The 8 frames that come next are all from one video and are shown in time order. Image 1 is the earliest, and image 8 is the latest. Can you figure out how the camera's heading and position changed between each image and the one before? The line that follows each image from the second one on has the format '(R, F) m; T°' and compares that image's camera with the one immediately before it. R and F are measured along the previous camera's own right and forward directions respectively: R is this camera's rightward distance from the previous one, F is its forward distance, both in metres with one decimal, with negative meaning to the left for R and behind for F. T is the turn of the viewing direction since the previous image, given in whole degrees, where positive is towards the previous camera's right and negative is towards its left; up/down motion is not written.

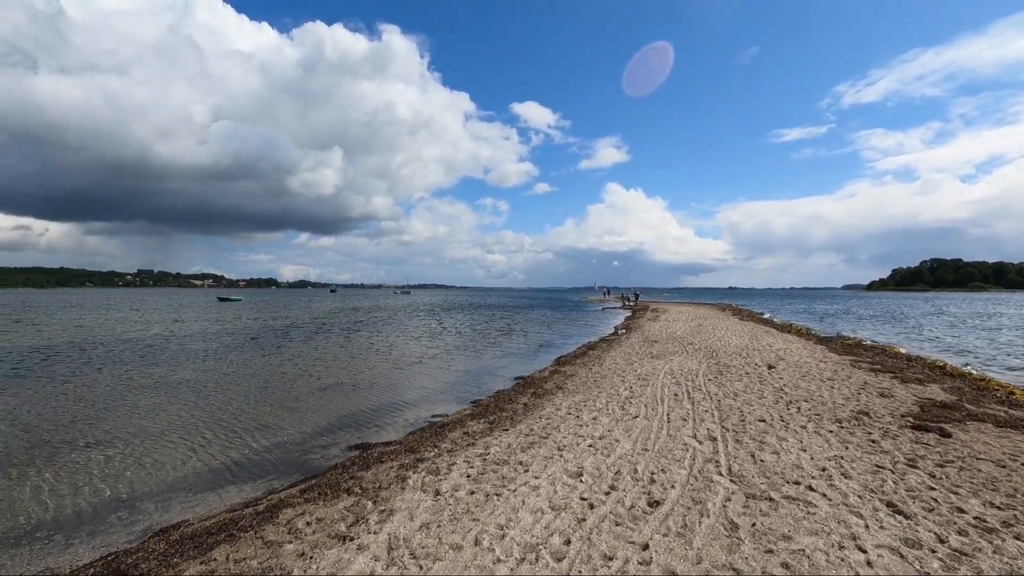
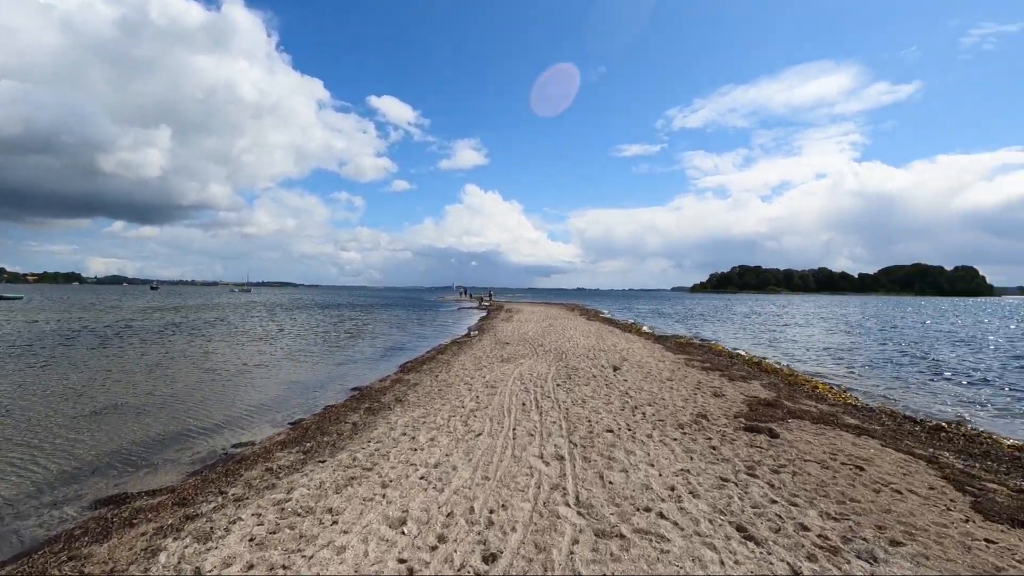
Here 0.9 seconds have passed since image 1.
(+0.6, +1.4) m; +15°
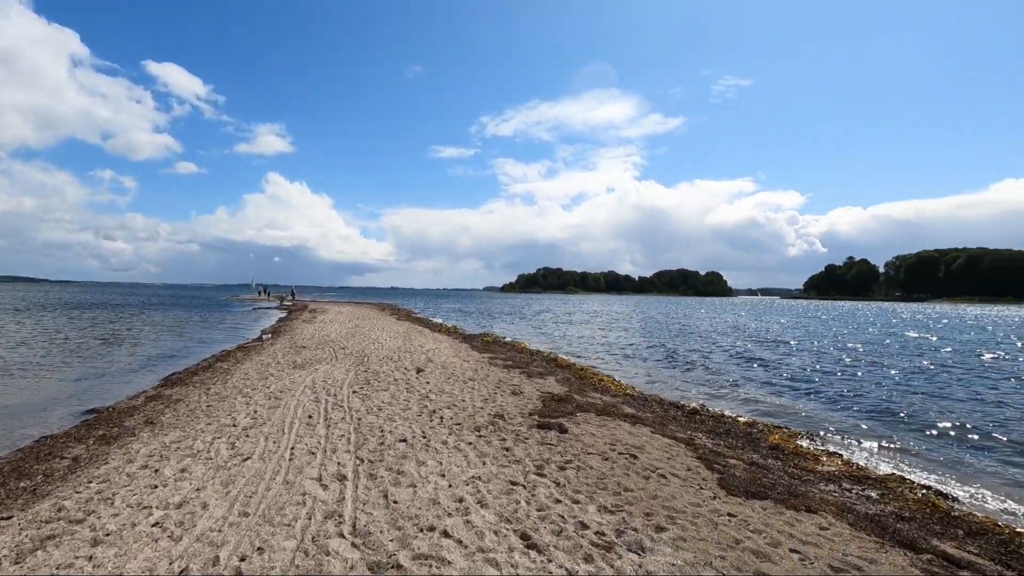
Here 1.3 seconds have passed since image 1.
(+0.5, +0.6) m; +20°
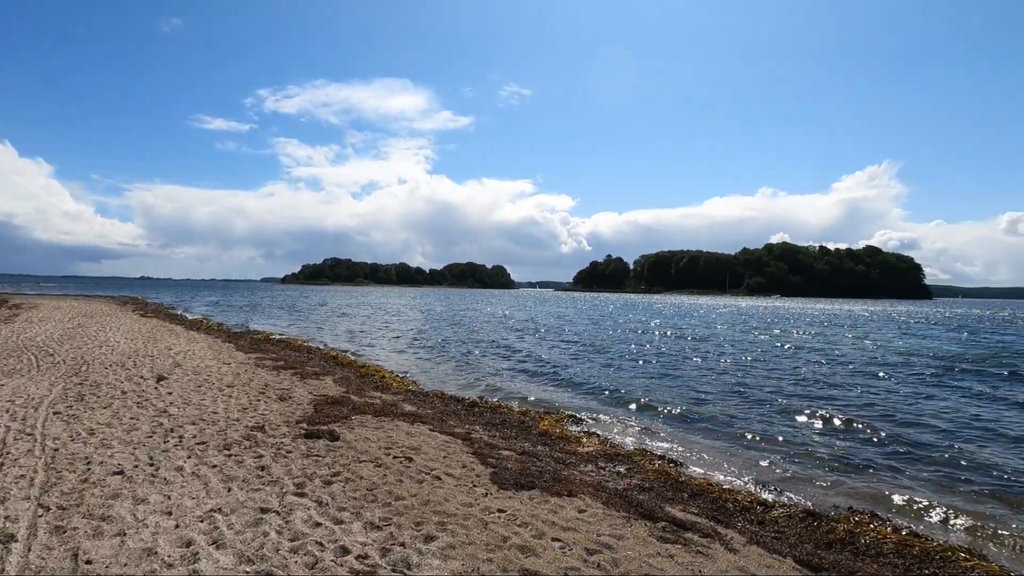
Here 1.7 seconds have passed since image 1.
(+0.4, +0.5) m; +22°
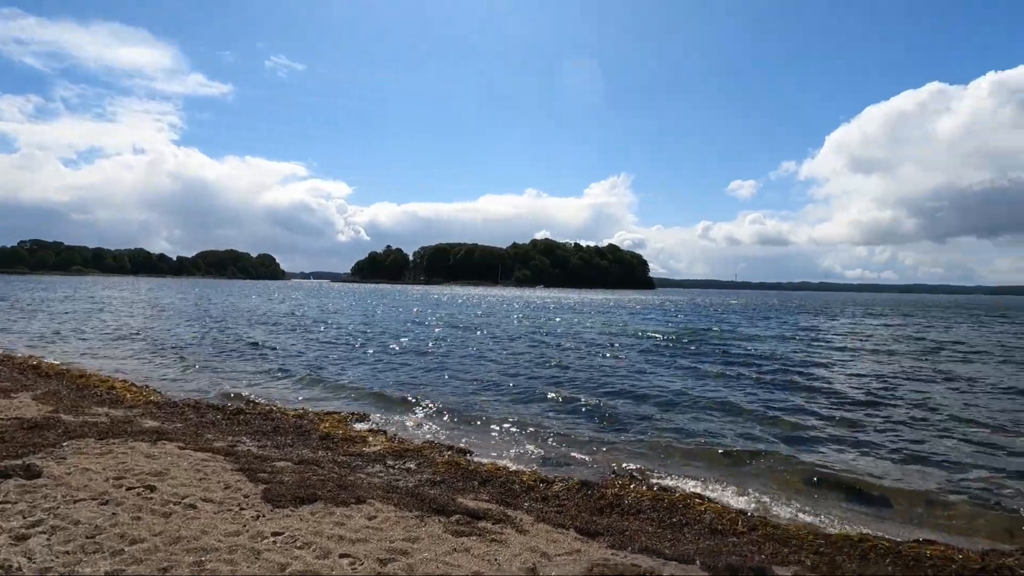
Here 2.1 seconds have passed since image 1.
(-0.1, +0.4) m; +23°
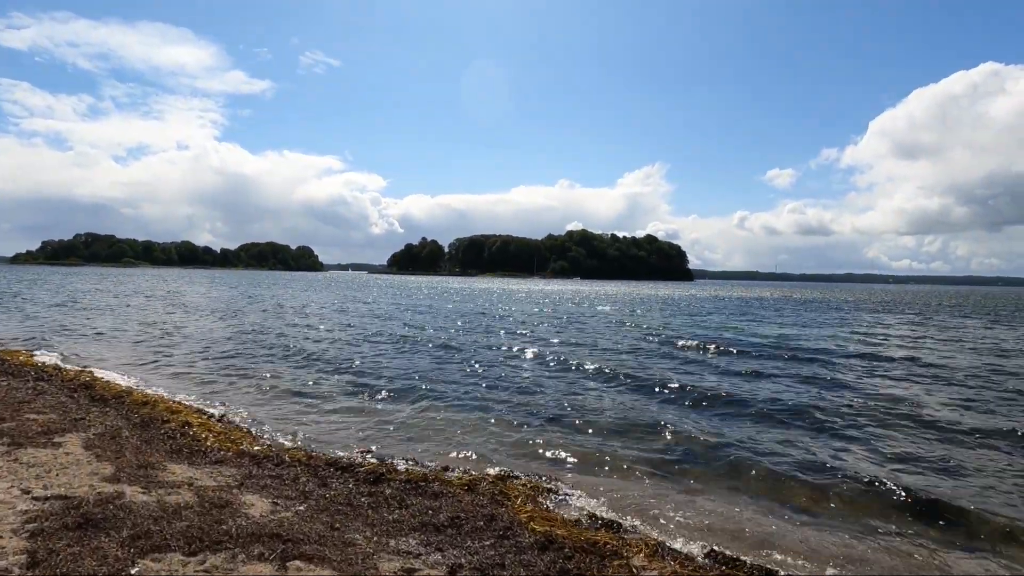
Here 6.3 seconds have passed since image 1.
(-3.6, +4.1) m; -3°
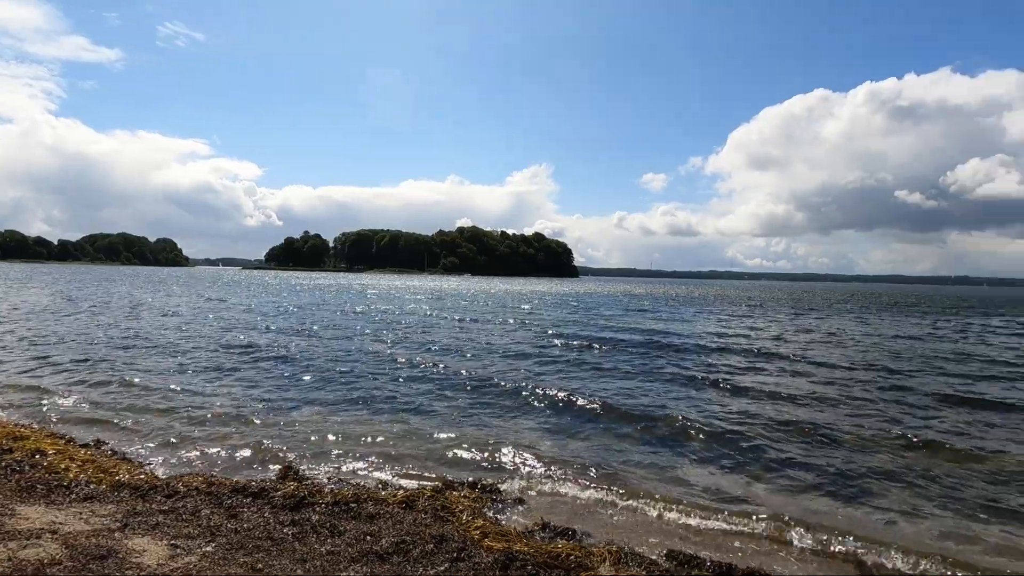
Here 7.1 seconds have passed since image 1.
(-0.7, +0.6) m; +12°
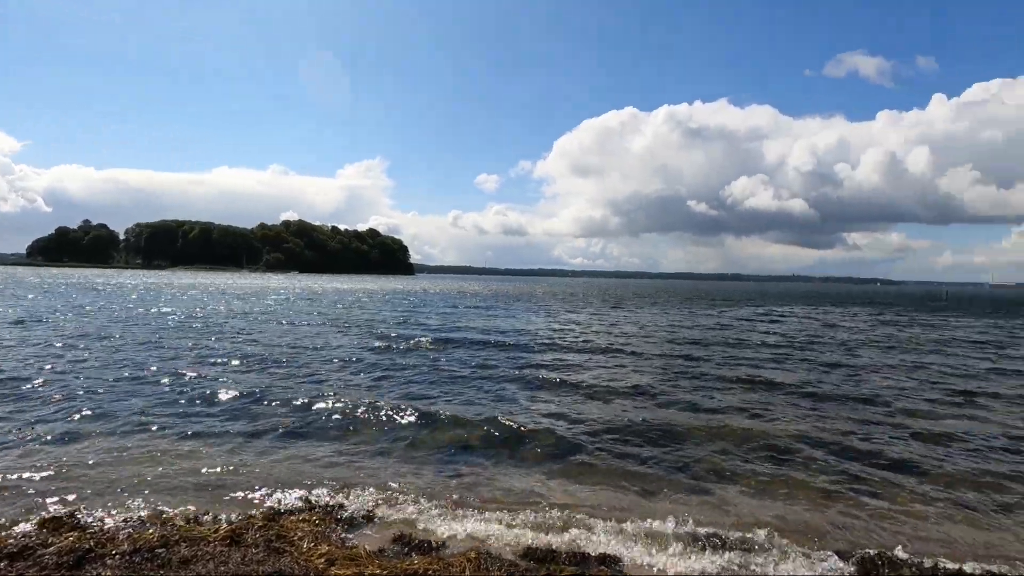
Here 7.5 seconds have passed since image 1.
(-0.2, +0.4) m; +17°
